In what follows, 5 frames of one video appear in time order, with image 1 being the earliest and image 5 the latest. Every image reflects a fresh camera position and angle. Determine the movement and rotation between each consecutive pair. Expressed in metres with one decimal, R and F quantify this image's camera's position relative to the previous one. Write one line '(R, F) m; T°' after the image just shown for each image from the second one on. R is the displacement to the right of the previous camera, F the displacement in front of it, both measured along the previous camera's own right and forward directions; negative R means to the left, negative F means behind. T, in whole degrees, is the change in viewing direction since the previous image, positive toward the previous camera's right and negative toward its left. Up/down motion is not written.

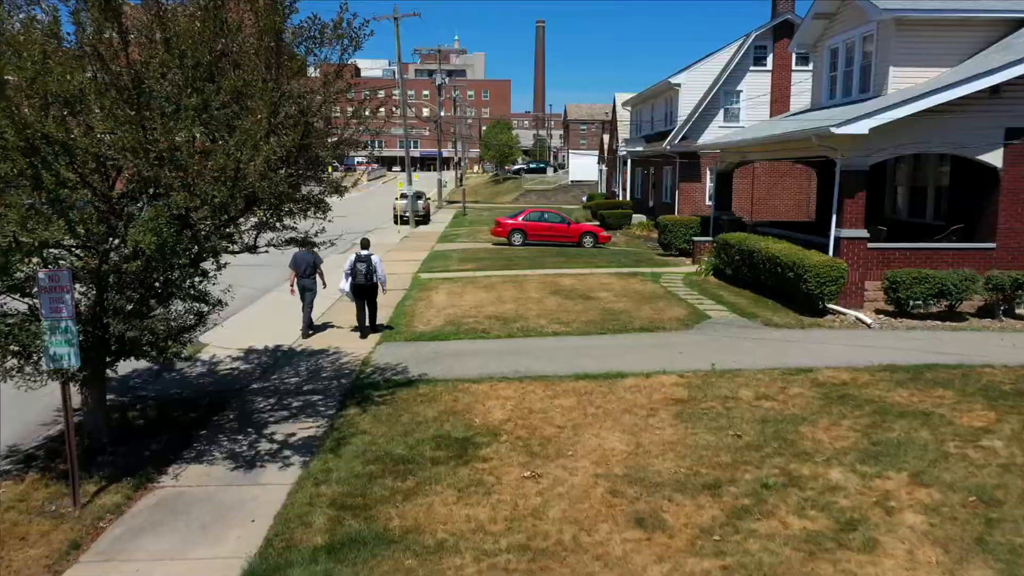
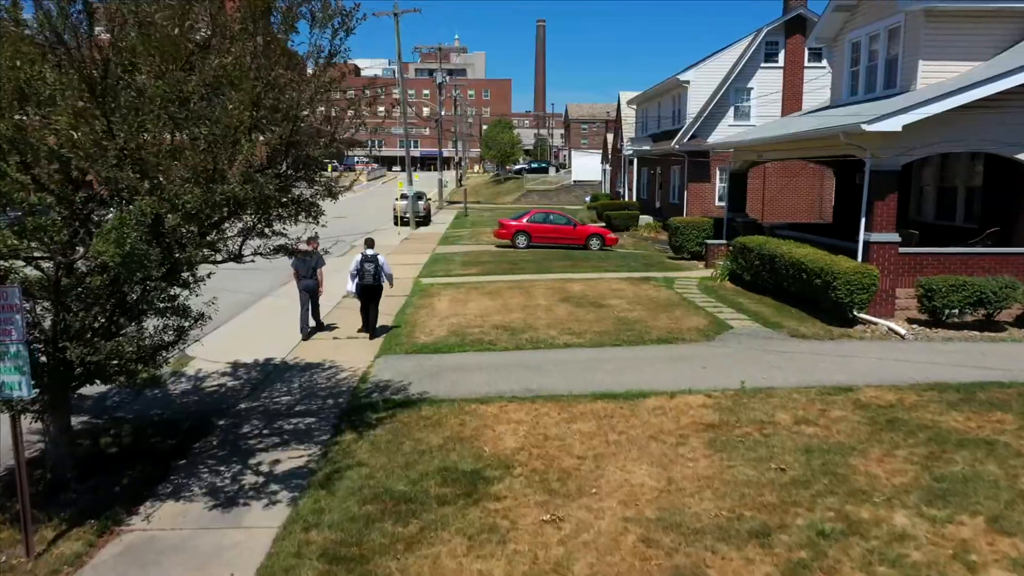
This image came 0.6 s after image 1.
(-0.1, +0.8) m; 0°
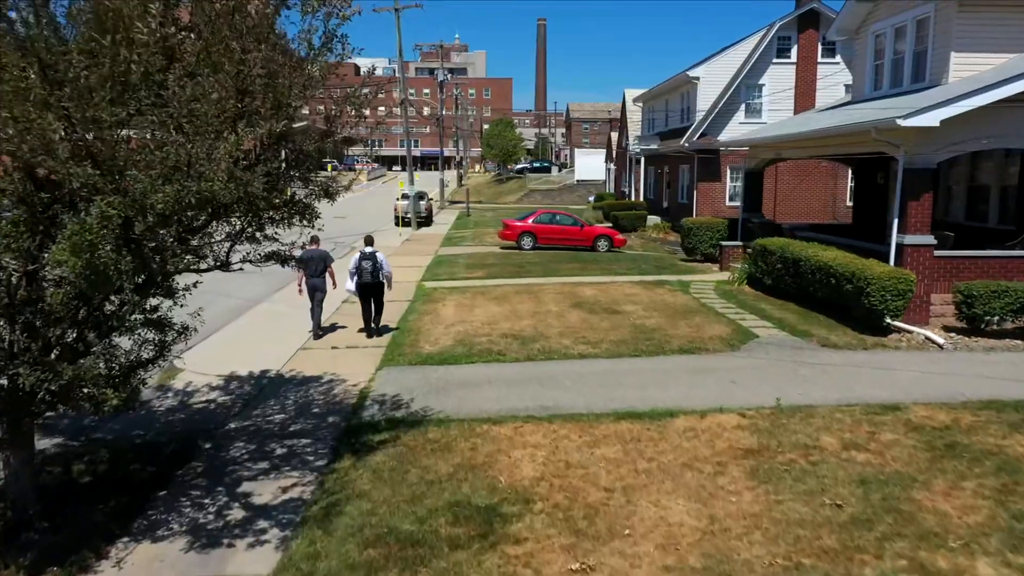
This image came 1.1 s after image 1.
(-0.1, +0.7) m; 0°
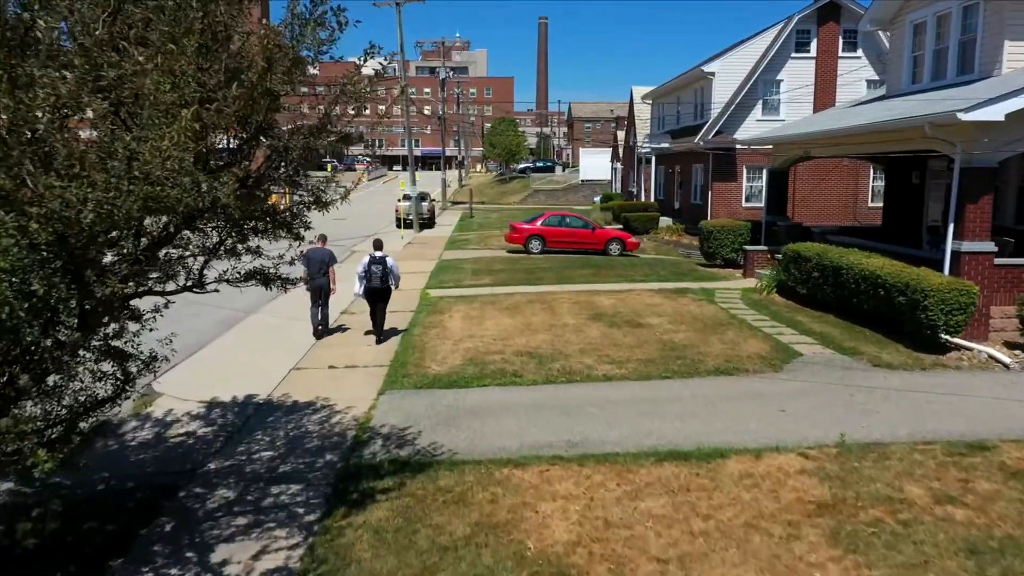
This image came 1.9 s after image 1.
(-0.2, +1.1) m; 0°
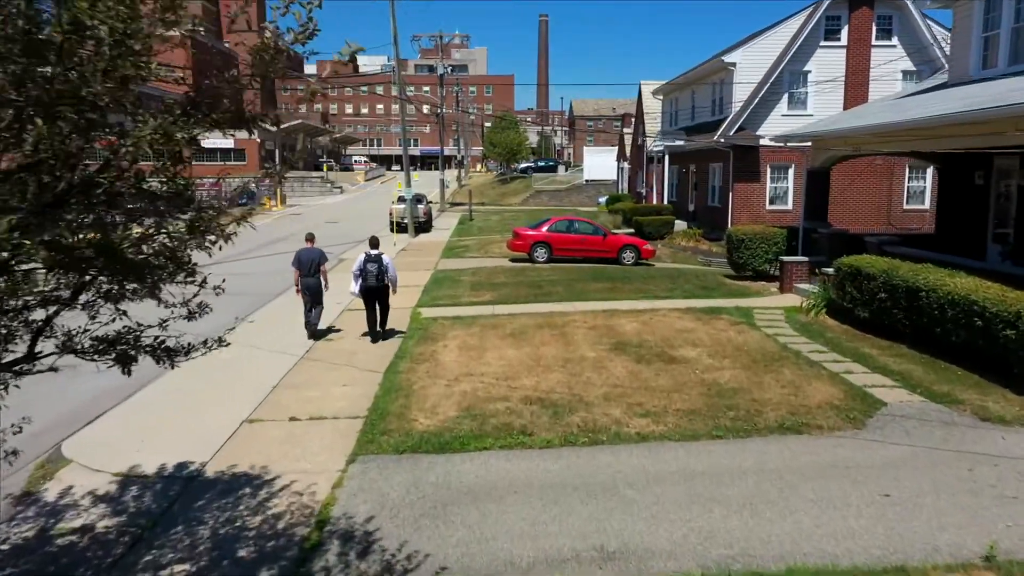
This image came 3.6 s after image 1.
(-0.1, +2.0) m; 0°
